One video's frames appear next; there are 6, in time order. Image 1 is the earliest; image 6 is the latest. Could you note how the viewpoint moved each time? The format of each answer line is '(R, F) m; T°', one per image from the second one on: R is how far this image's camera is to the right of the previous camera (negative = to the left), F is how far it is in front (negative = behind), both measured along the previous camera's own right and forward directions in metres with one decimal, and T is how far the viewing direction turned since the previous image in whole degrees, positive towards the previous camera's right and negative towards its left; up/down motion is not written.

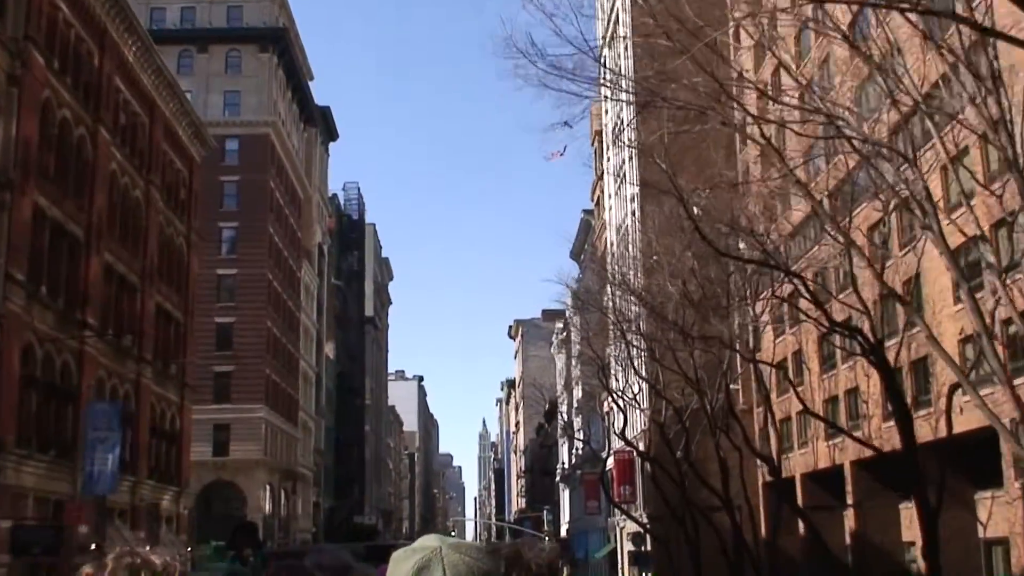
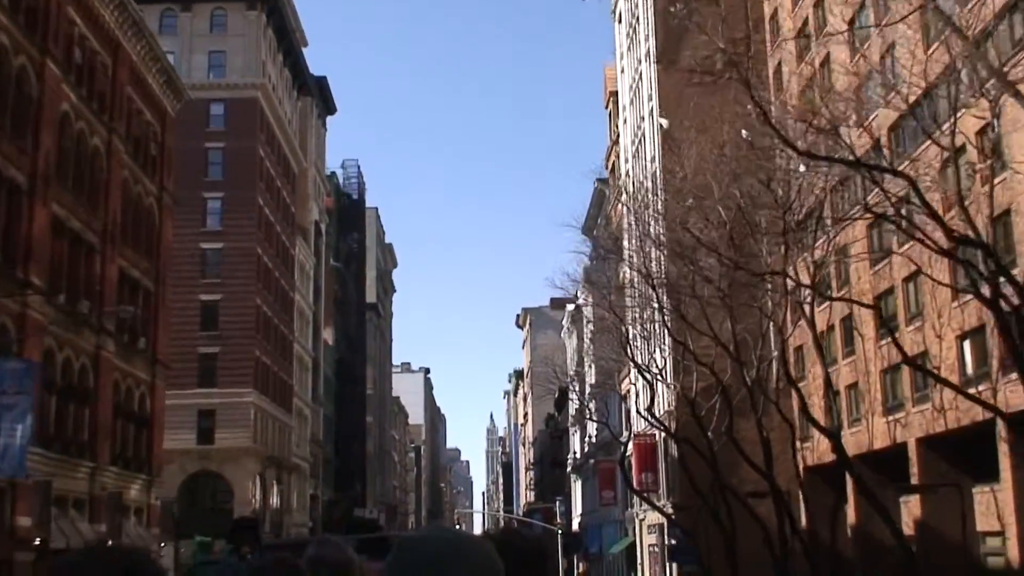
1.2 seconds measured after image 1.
(-0.1, +5.5) m; 0°
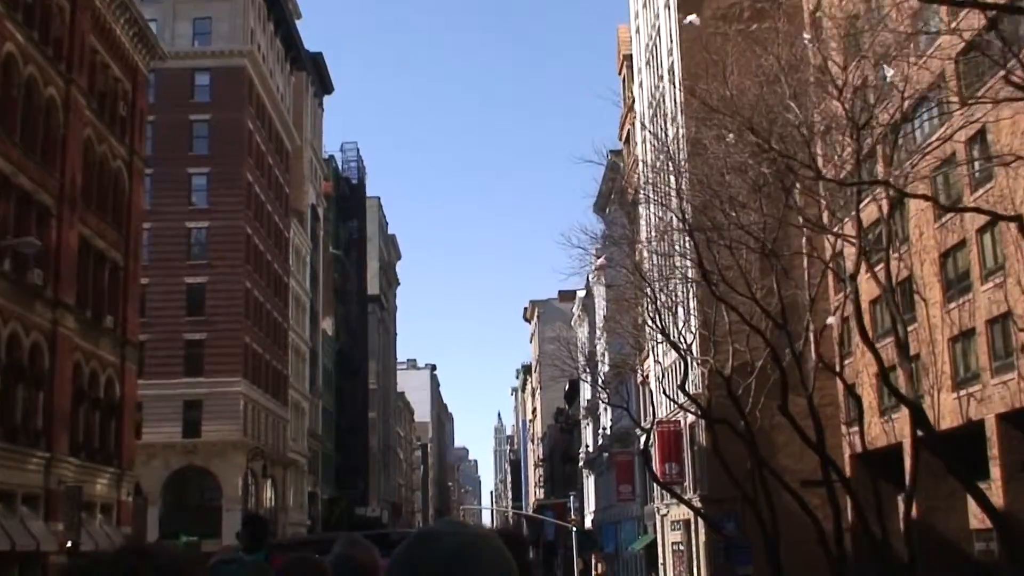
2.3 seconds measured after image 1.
(-0.1, +4.8) m; 0°
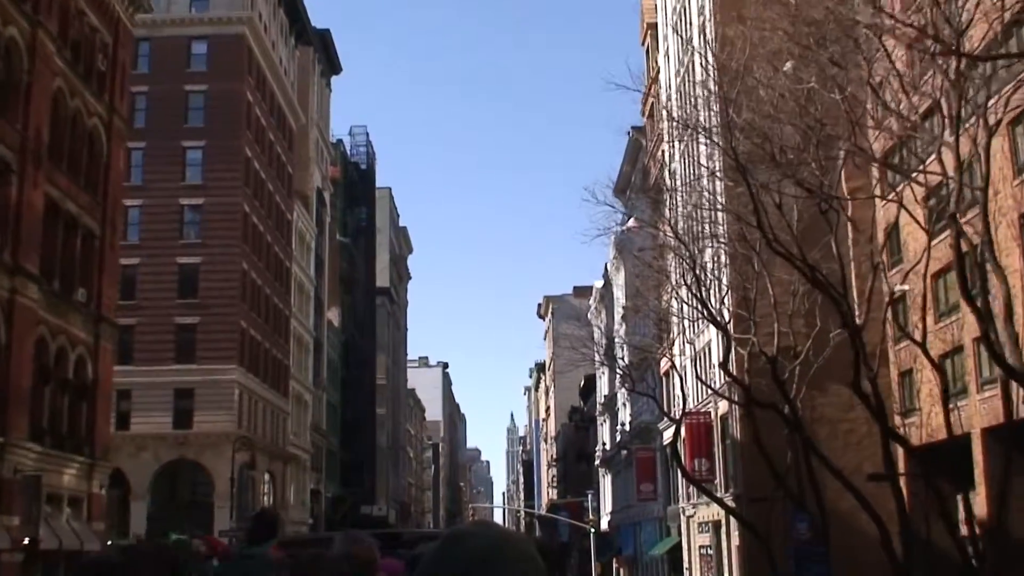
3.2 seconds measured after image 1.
(0.0, +4.2) m; -1°
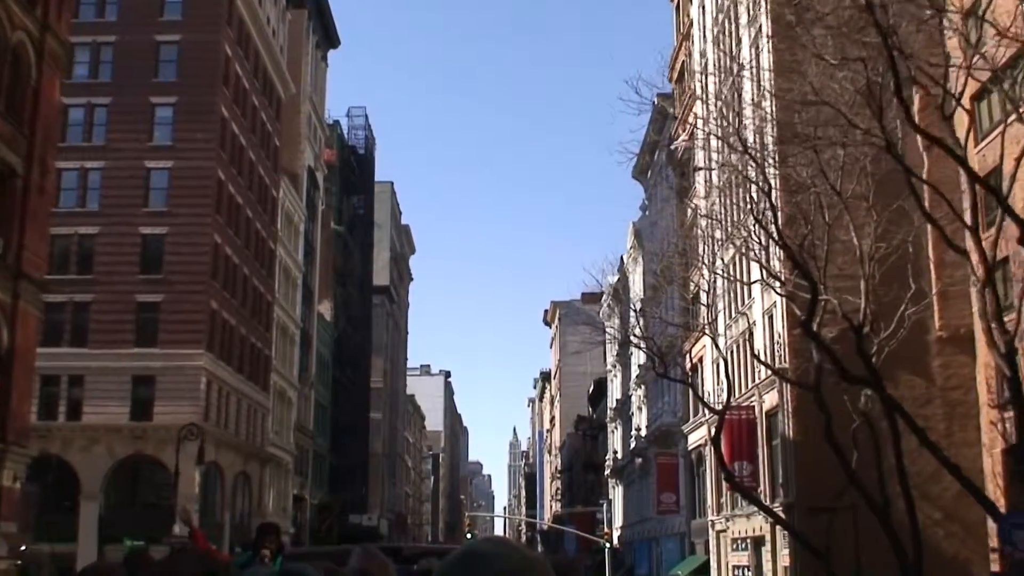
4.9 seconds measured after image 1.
(0.0, +6.9) m; 0°
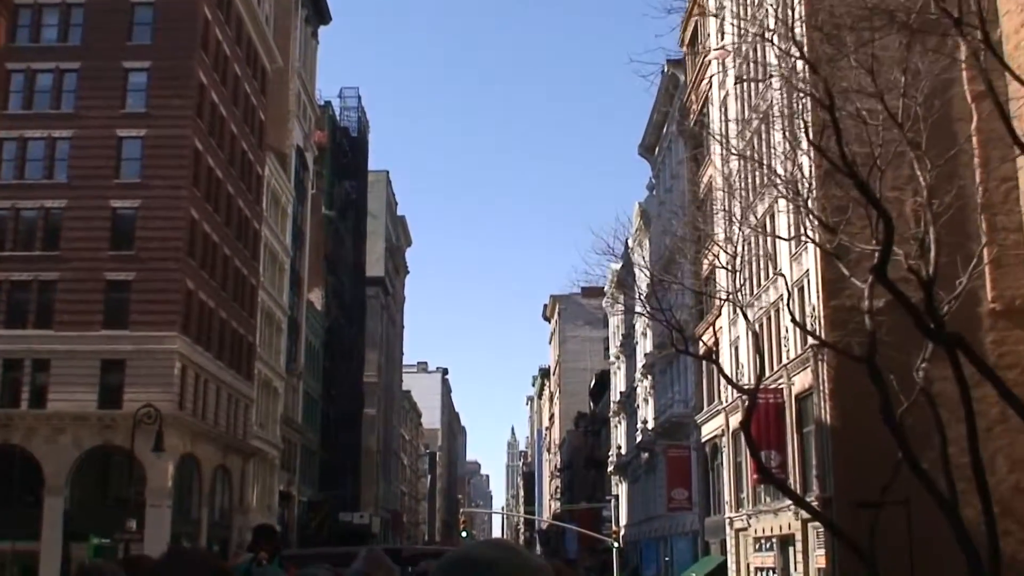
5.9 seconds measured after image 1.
(0.0, +3.8) m; 0°
